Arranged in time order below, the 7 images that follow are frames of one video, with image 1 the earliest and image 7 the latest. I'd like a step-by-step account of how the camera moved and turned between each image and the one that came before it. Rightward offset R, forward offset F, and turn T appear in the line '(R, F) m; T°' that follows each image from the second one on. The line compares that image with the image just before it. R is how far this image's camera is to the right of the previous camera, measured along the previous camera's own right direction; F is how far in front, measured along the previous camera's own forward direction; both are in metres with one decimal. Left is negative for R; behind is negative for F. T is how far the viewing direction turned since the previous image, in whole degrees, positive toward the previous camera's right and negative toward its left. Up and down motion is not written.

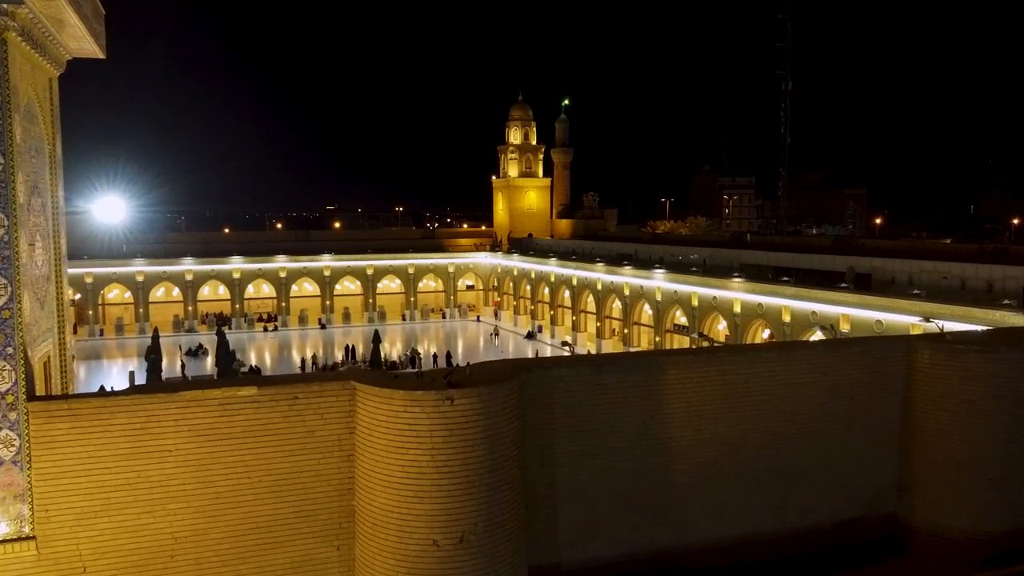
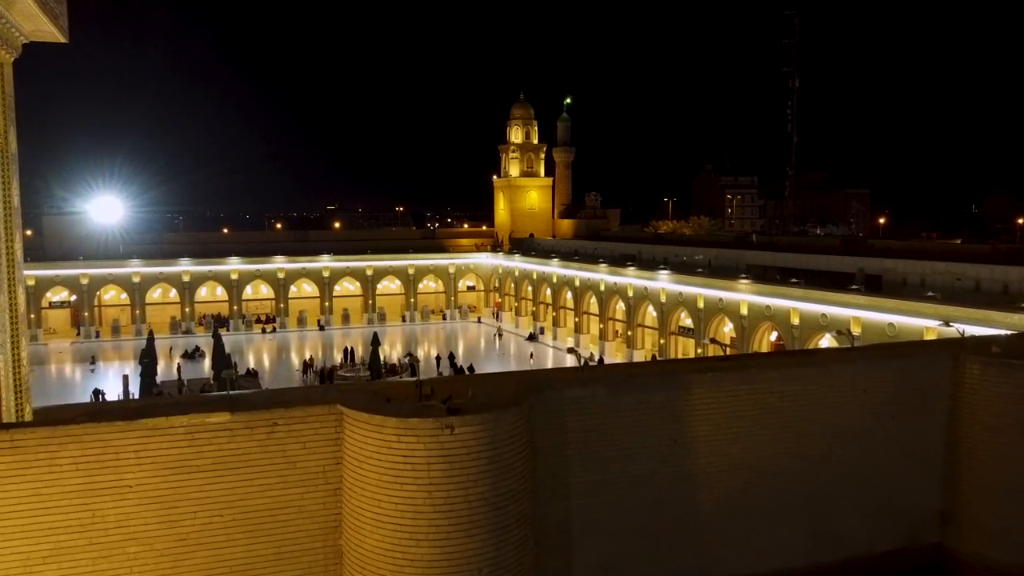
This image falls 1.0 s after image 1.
(0.0, +0.5) m; 0°
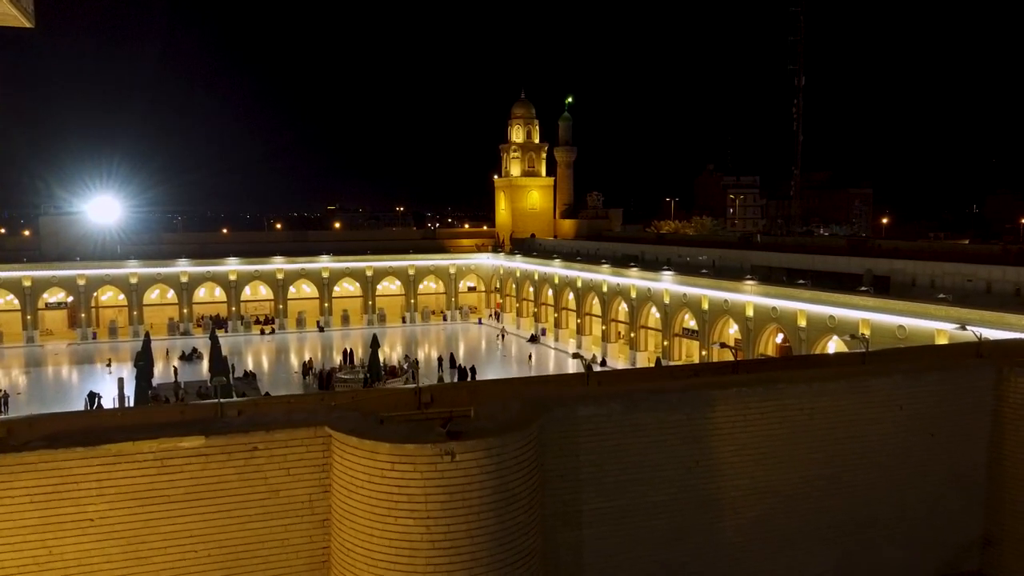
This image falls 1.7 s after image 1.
(0.0, +0.4) m; 0°
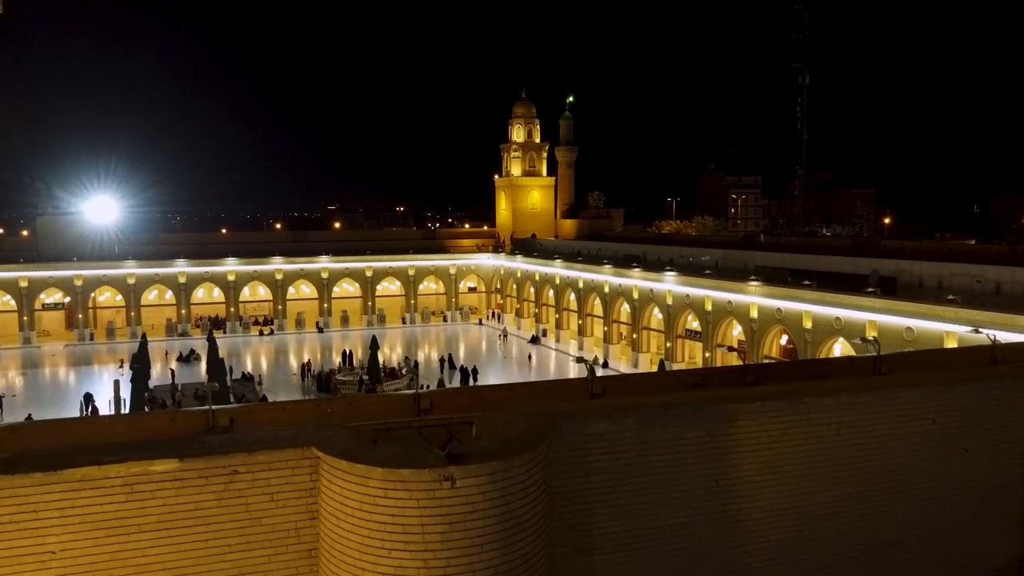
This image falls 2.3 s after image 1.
(0.0, +0.3) m; 0°
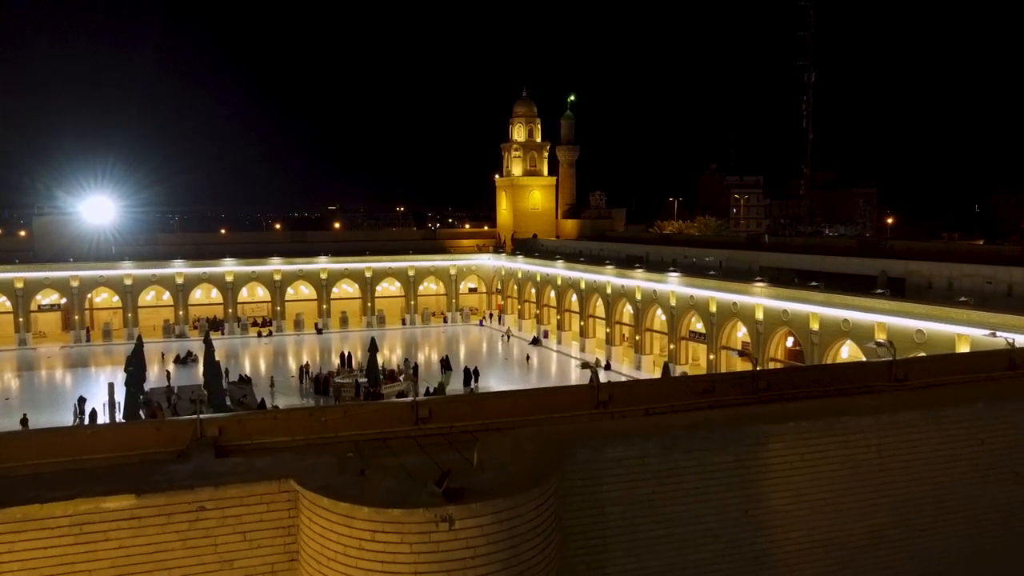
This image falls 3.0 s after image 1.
(0.0, +0.4) m; 0°
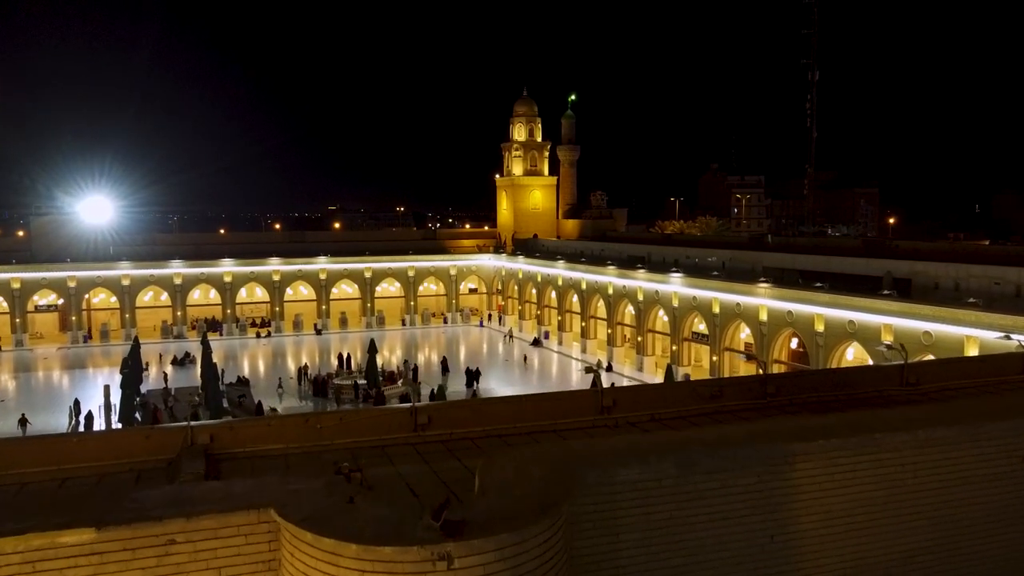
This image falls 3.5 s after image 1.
(0.0, +0.3) m; 0°
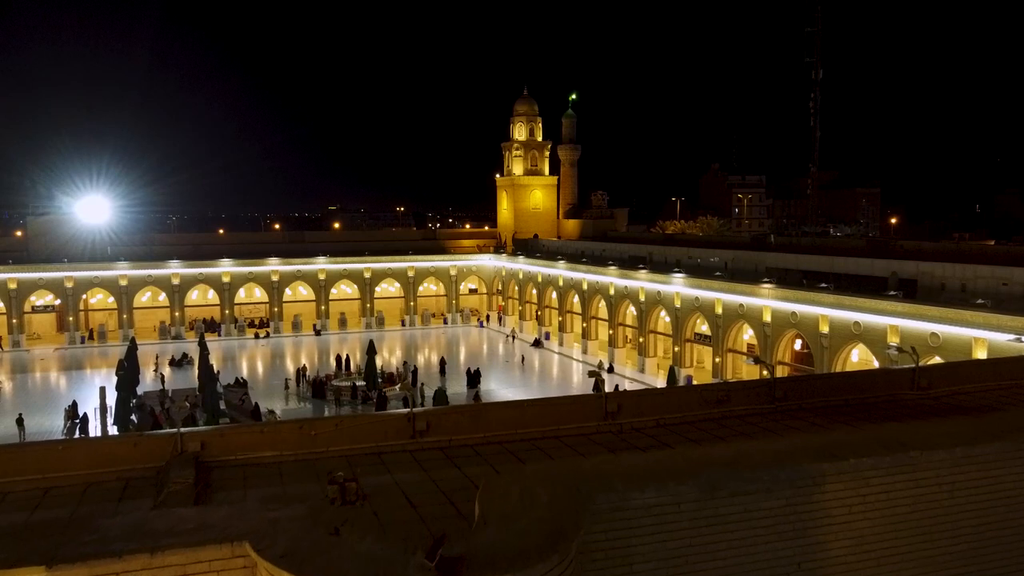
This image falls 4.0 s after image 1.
(0.0, +0.3) m; 0°
